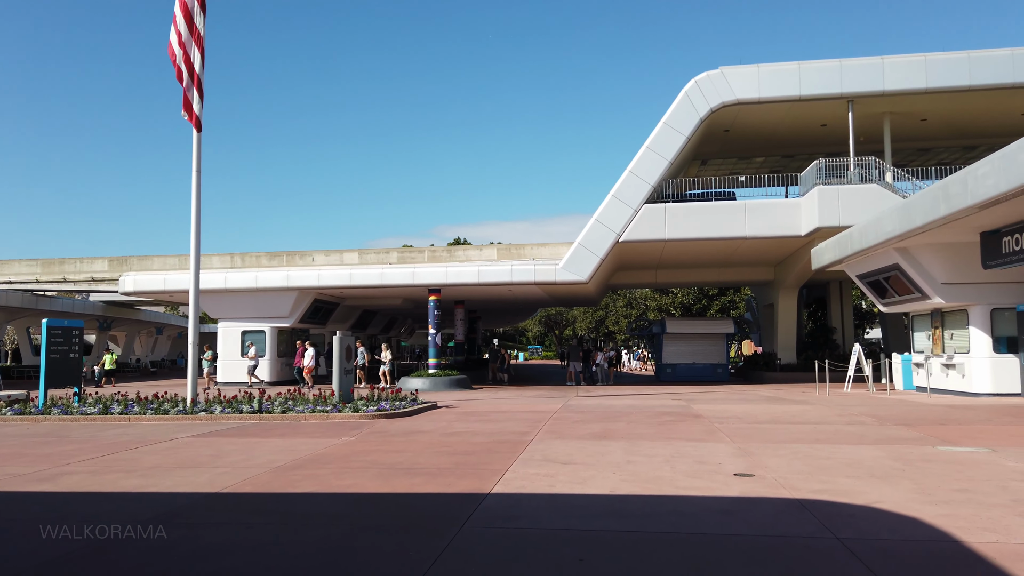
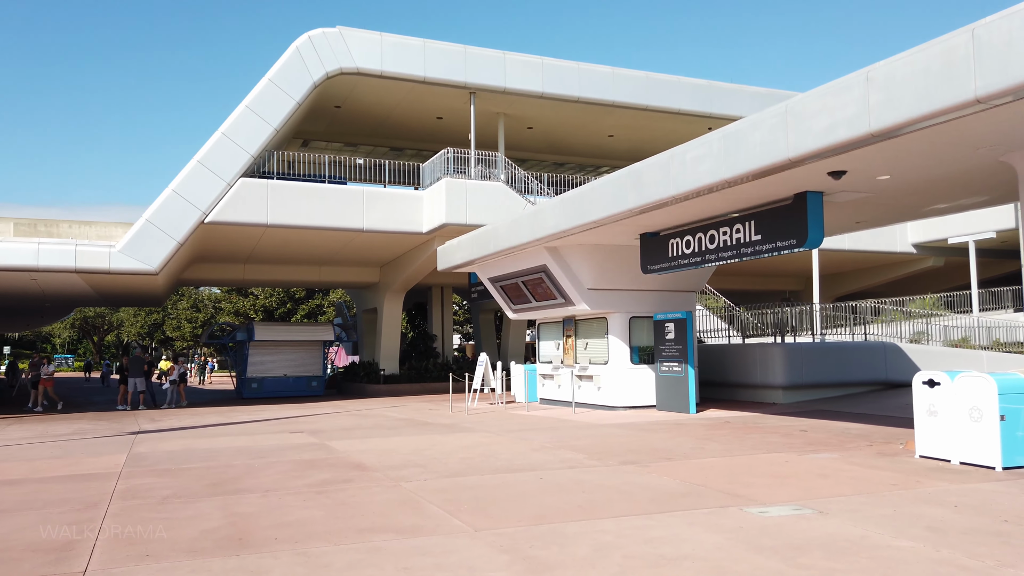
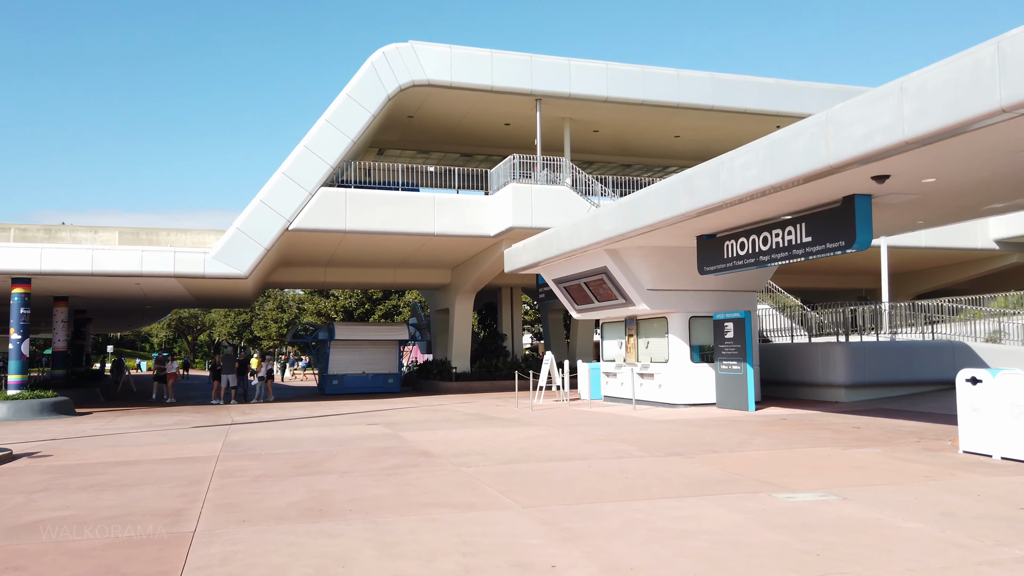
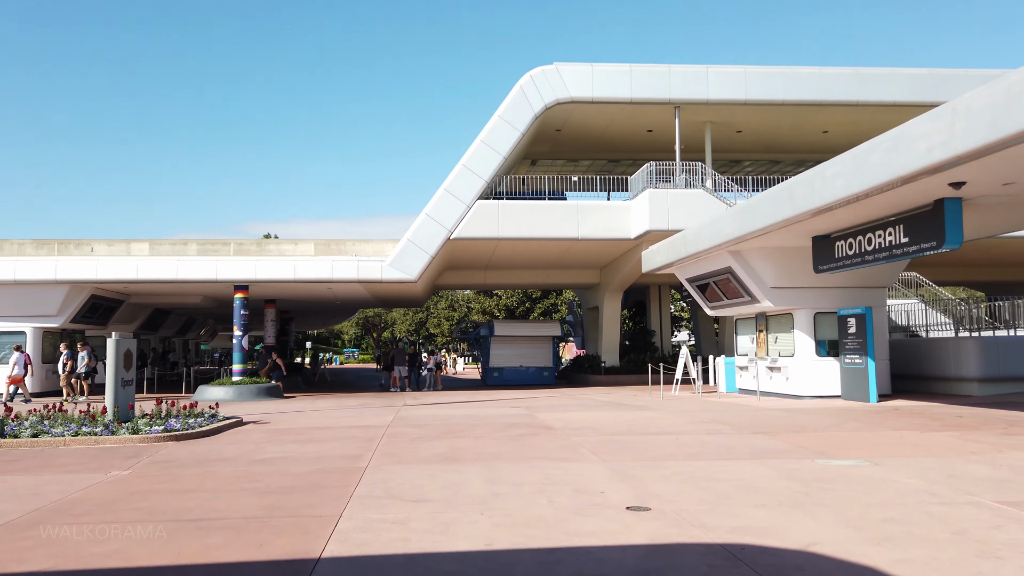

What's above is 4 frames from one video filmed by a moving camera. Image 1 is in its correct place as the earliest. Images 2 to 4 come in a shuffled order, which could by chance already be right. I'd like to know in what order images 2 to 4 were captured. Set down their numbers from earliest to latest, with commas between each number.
4, 3, 2
